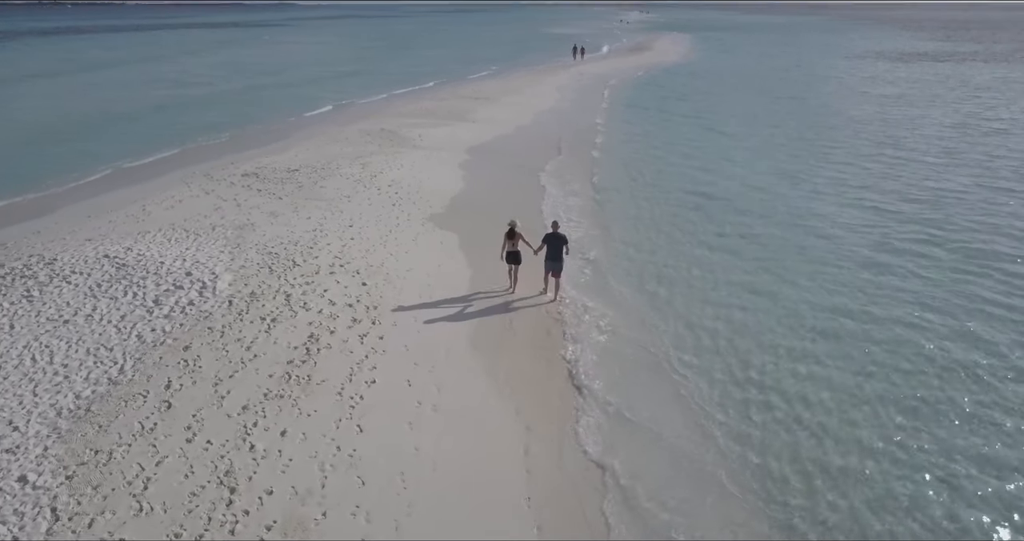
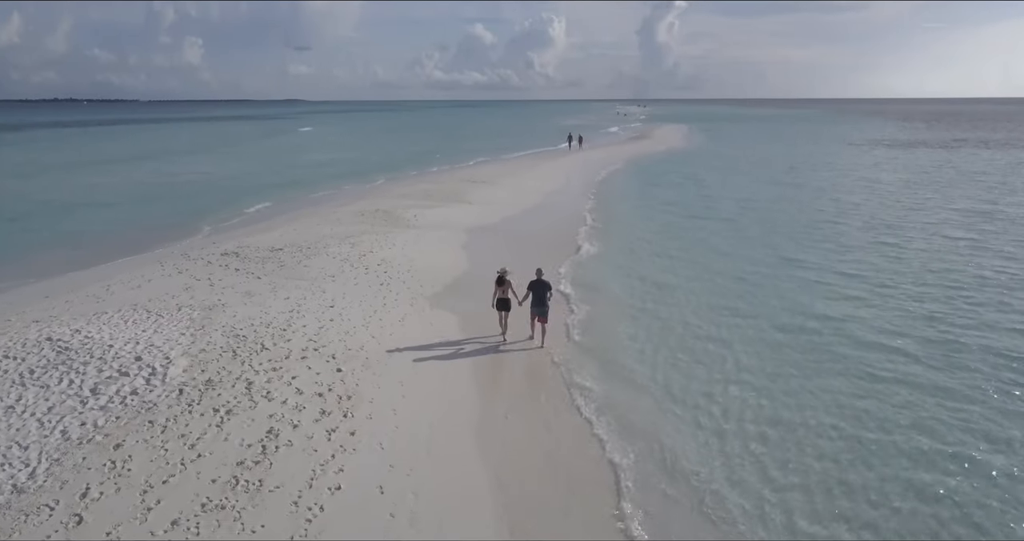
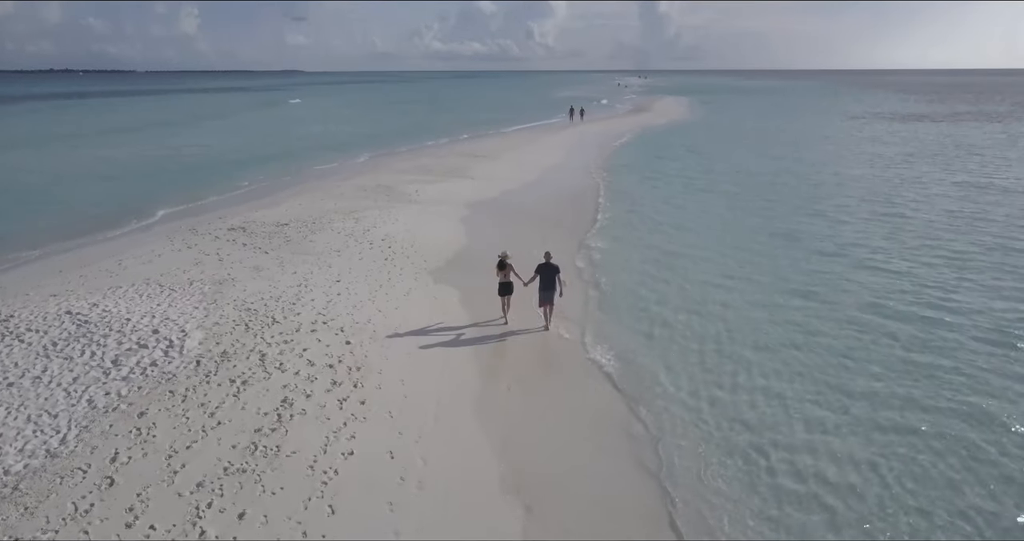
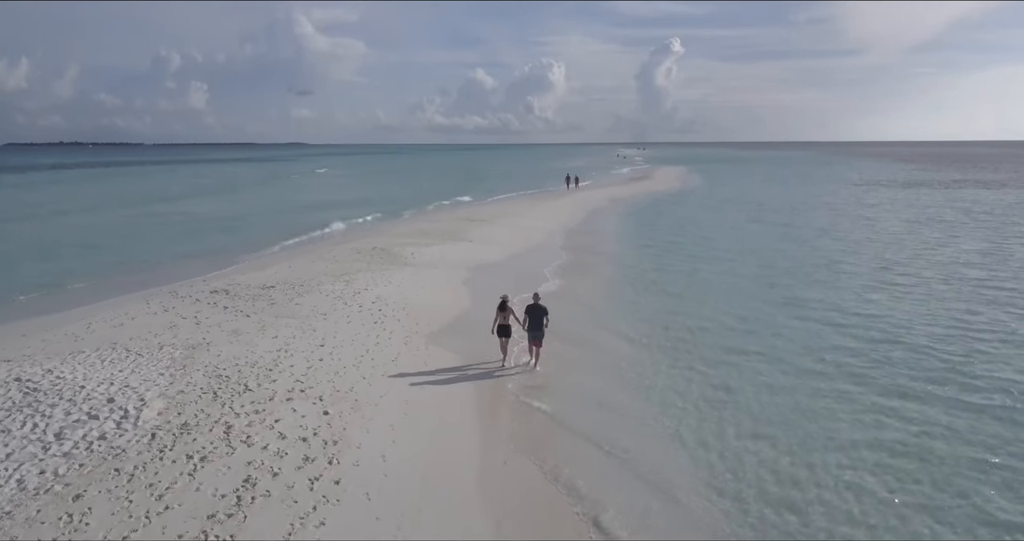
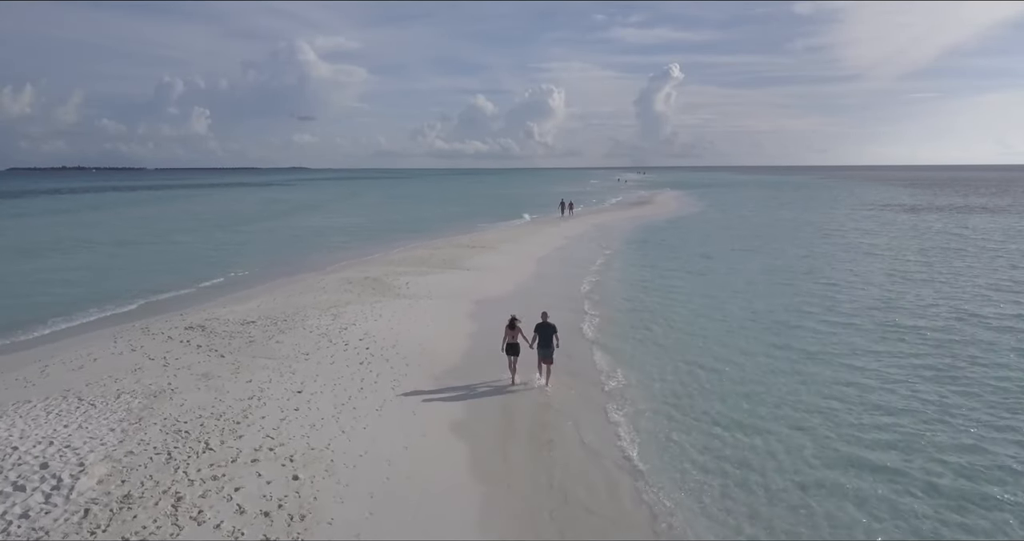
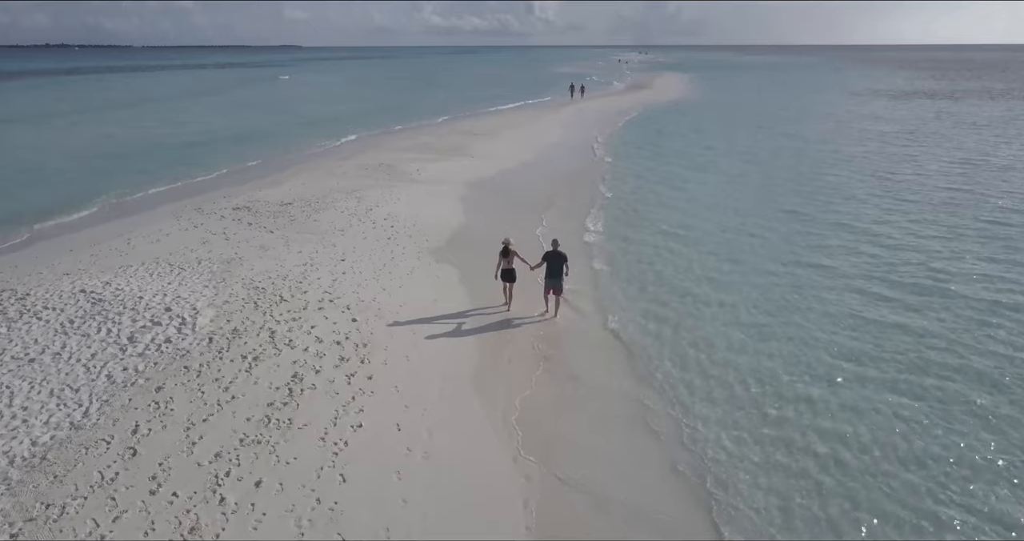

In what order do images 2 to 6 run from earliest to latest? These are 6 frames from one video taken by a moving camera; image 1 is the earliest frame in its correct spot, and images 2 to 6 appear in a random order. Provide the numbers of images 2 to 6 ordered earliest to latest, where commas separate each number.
6, 3, 2, 4, 5
